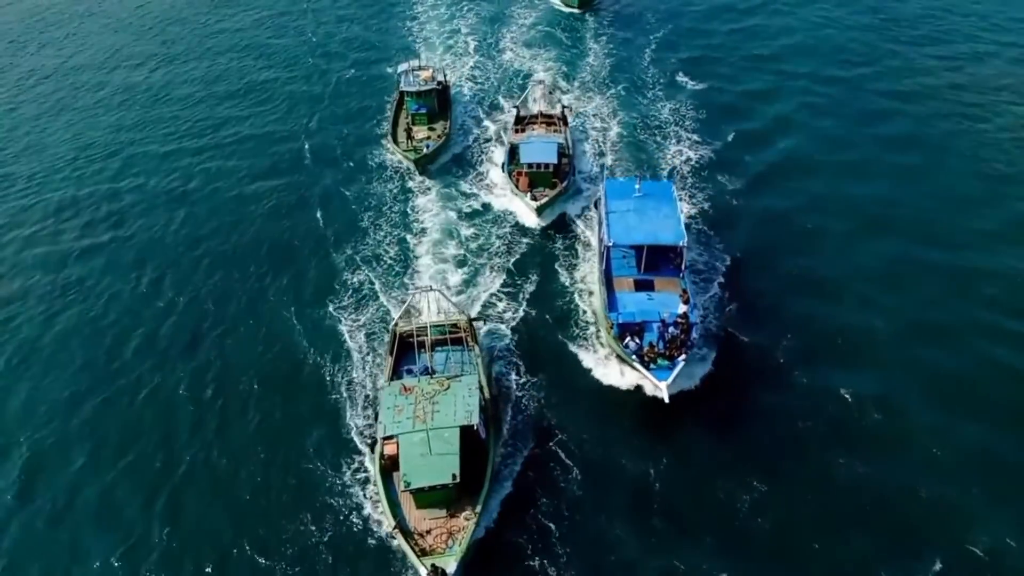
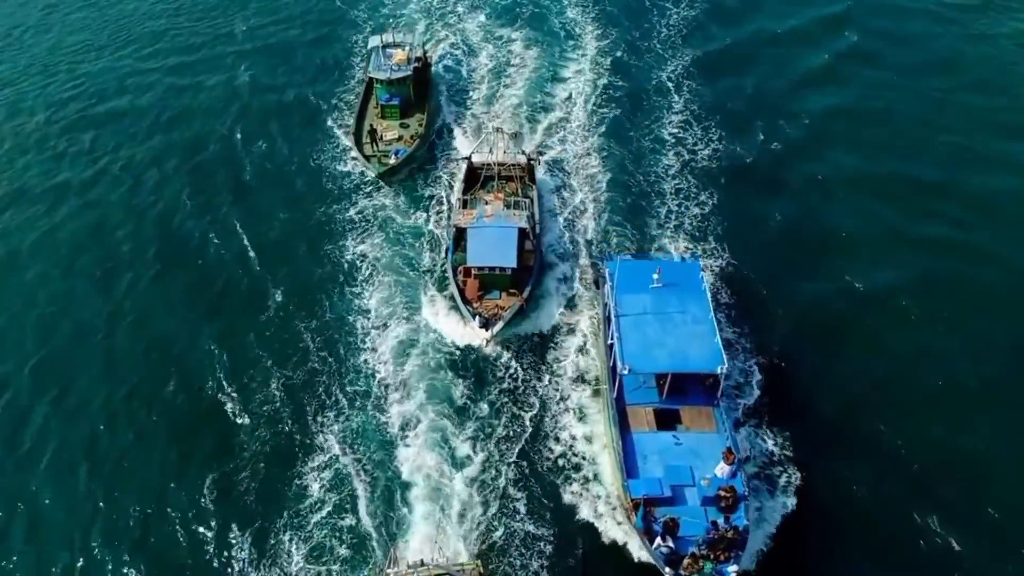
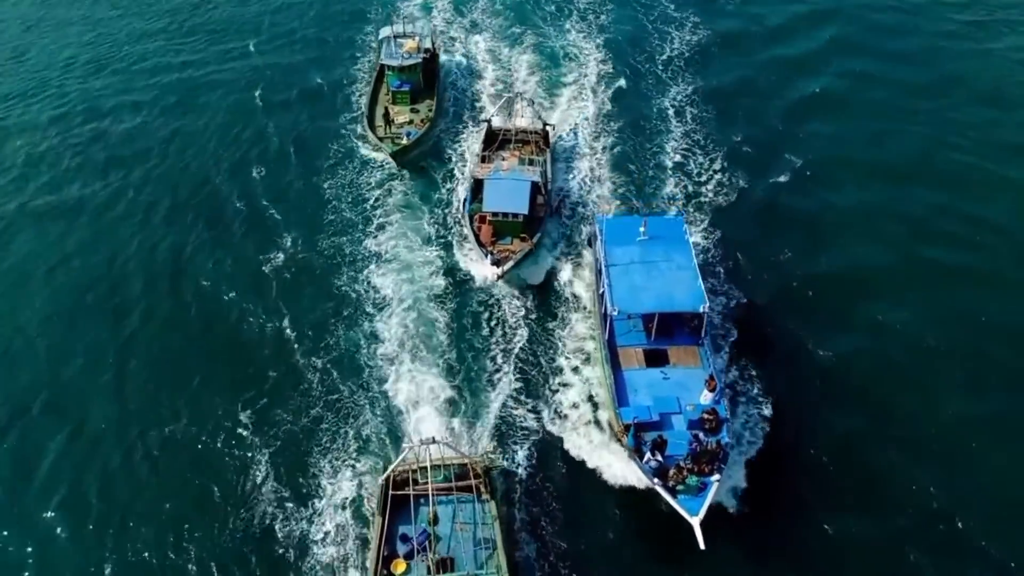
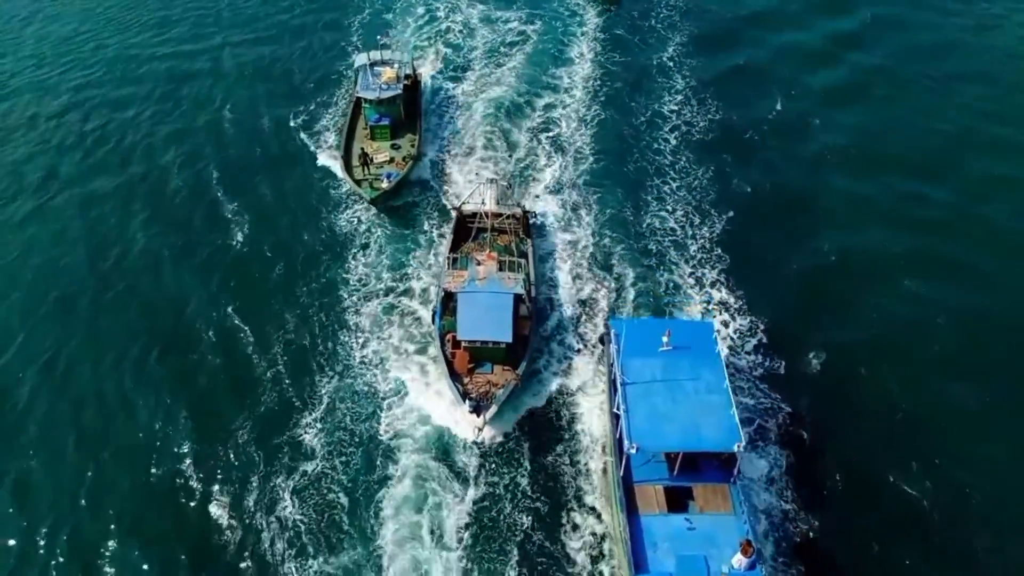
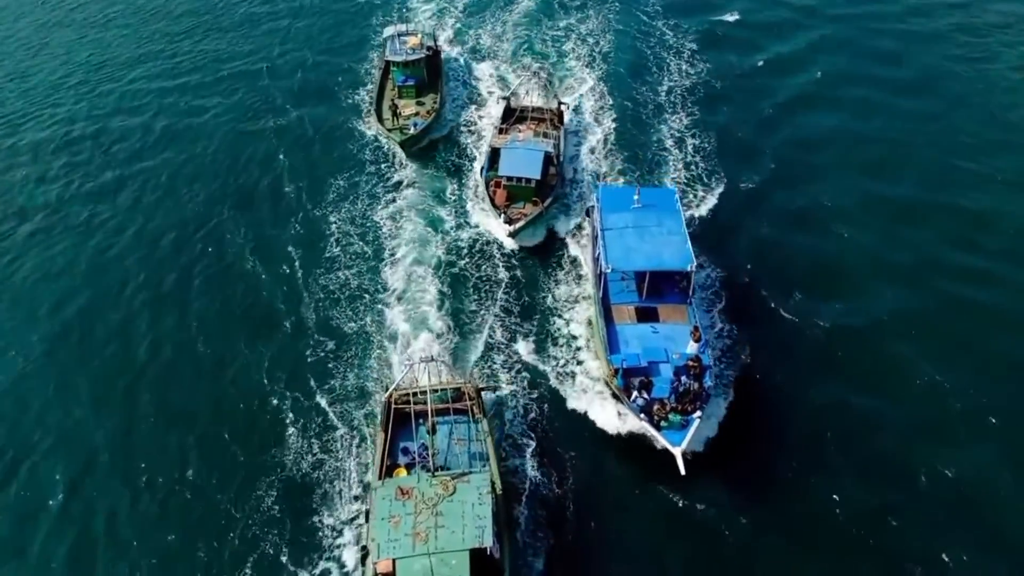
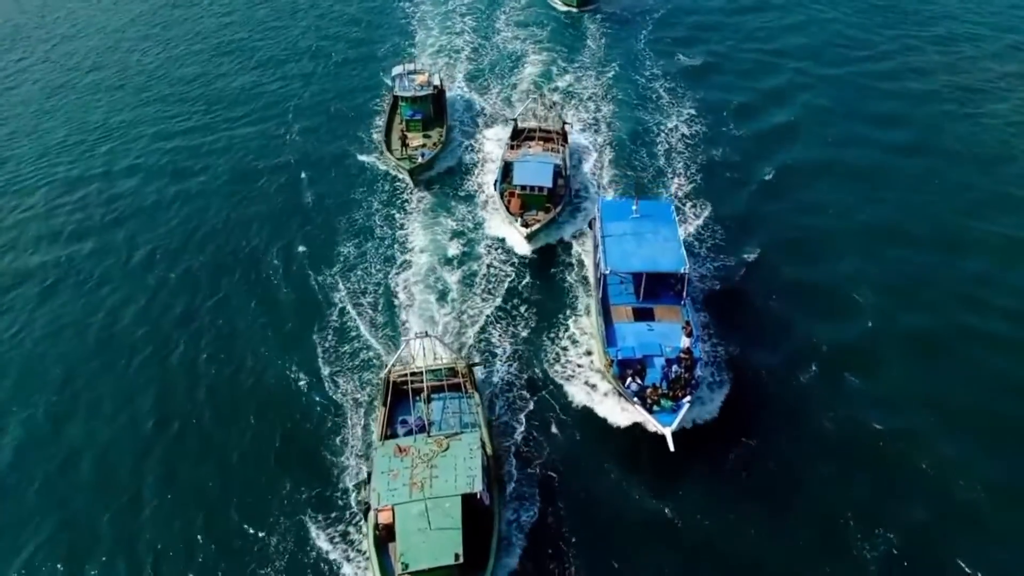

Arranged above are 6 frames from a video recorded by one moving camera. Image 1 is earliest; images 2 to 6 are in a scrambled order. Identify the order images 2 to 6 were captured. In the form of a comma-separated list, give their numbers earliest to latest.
6, 5, 3, 2, 4
